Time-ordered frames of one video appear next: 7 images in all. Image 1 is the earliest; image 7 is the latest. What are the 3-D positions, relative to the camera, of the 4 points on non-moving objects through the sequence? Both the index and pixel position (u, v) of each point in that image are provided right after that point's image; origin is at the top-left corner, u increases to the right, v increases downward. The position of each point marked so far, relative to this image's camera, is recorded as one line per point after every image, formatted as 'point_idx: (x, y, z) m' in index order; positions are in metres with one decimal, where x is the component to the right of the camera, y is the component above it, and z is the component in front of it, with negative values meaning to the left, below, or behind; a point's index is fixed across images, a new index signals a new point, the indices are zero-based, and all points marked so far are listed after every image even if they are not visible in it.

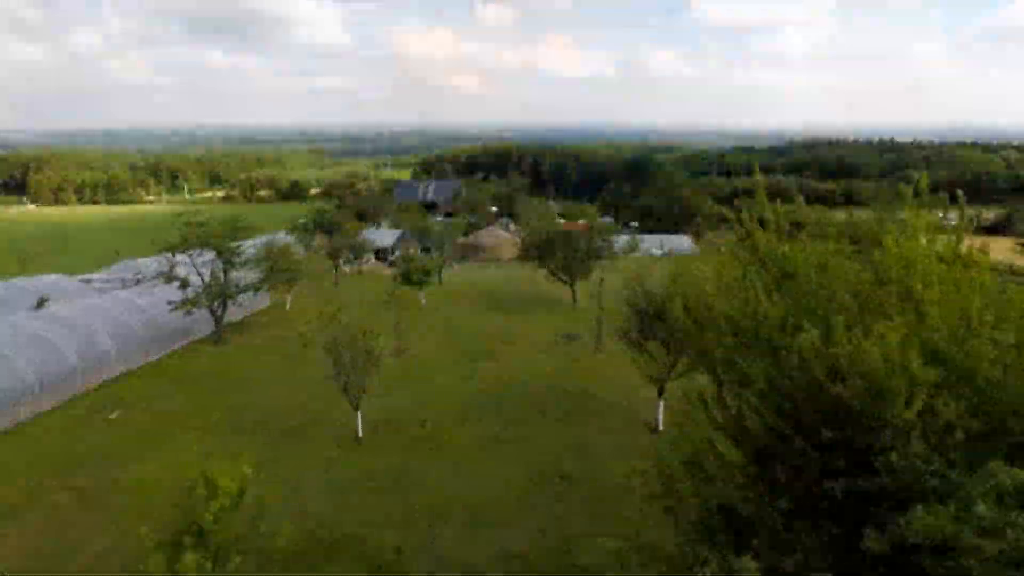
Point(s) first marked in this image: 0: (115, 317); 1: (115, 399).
0: (-13.4, -1.0, +19.2) m
1: (-11.3, -3.2, +16.2) m
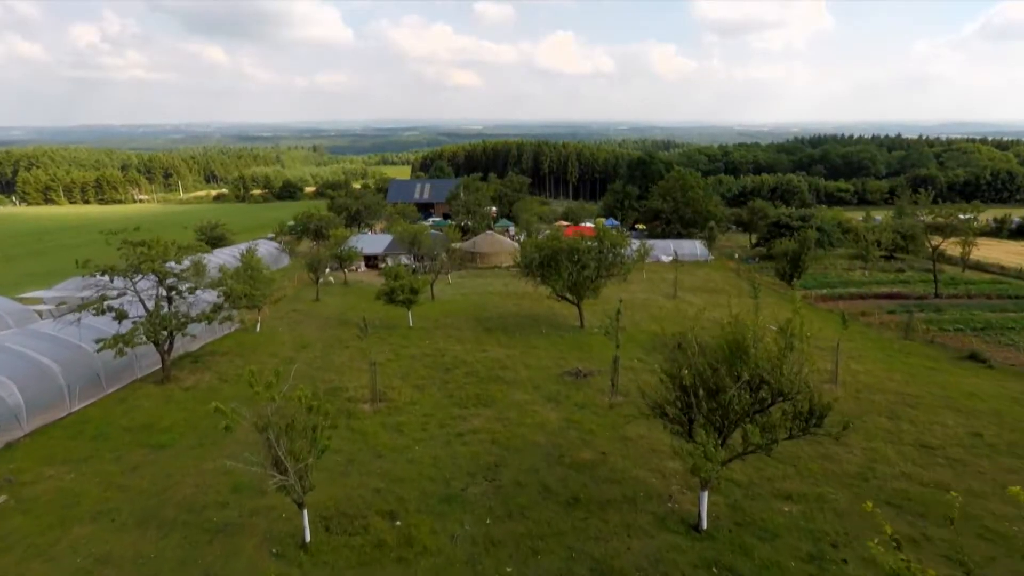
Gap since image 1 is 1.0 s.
0: (-13.4, -2.0, +15.9) m
1: (-11.4, -4.2, +12.9) m
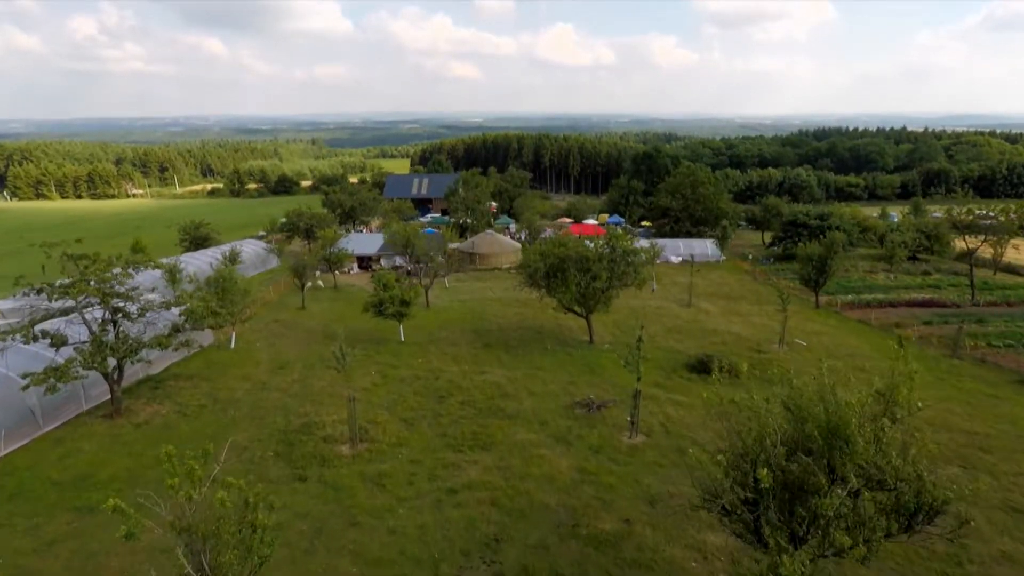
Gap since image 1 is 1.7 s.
0: (-13.4, -2.6, +13.4) m
1: (-11.3, -4.8, +10.4) m
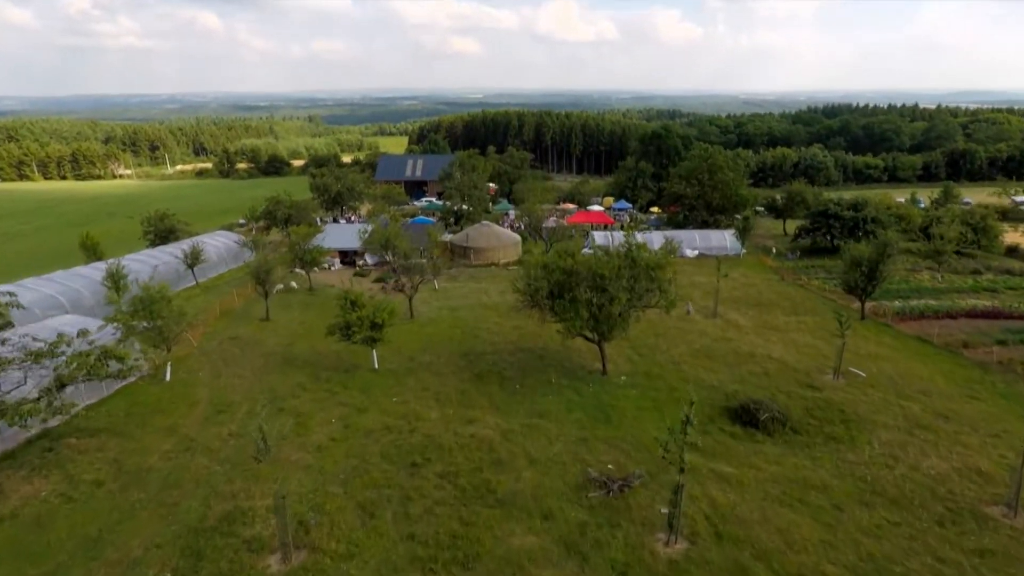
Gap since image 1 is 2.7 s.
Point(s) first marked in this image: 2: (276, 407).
0: (-13.5, -3.6, +9.3) m
1: (-11.5, -5.9, +6.4) m
2: (-7.2, -3.6, +17.3) m
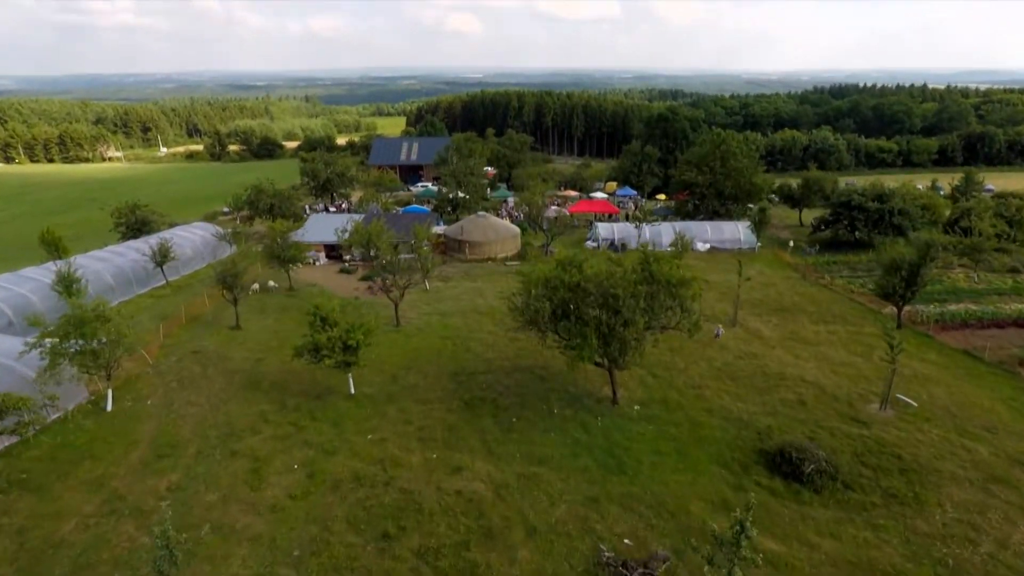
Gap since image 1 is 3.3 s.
0: (-13.6, -4.3, +6.7) m
1: (-11.6, -6.8, +3.9) m
2: (-7.3, -4.1, +14.7) m
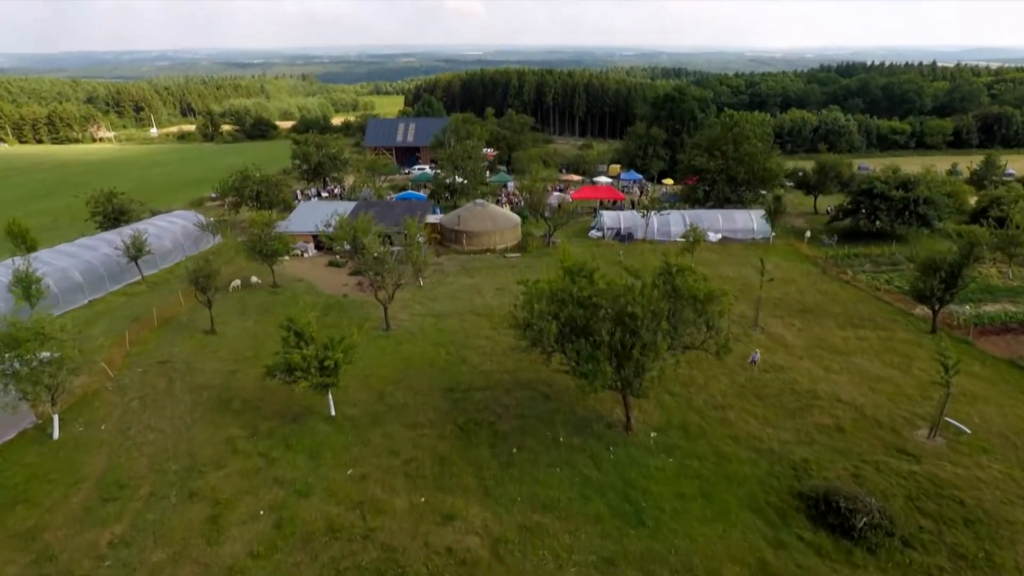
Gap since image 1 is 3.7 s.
0: (-13.6, -5.0, +4.8) m
1: (-11.6, -7.5, +2.1) m
2: (-7.3, -4.5, +12.8) m
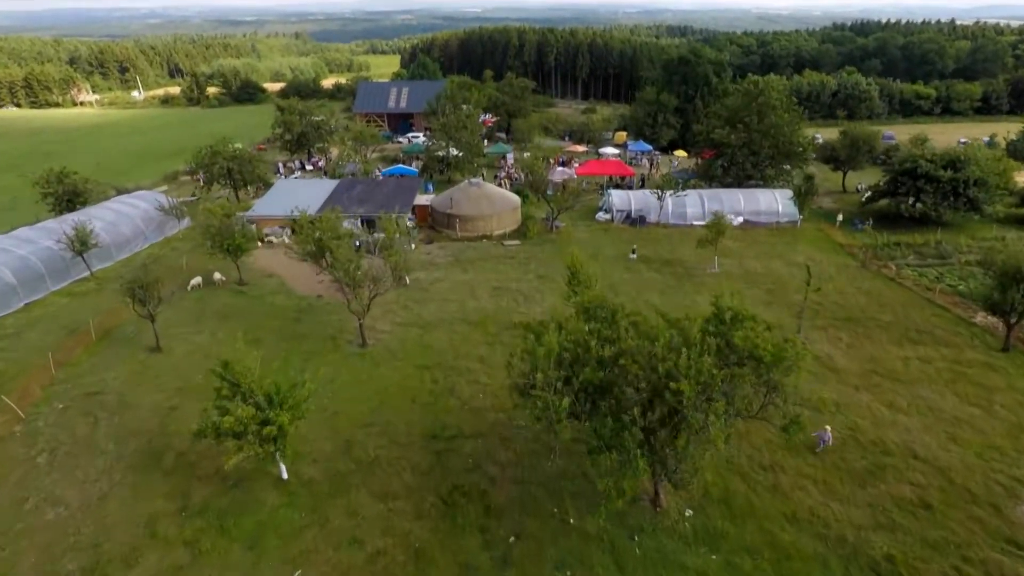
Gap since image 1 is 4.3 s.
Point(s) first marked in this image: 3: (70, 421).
0: (-13.7, -6.4, +1.7) m
1: (-11.6, -9.1, -0.8) m
2: (-7.3, -5.4, +9.7) m
3: (-11.4, -3.4, +14.8) m
